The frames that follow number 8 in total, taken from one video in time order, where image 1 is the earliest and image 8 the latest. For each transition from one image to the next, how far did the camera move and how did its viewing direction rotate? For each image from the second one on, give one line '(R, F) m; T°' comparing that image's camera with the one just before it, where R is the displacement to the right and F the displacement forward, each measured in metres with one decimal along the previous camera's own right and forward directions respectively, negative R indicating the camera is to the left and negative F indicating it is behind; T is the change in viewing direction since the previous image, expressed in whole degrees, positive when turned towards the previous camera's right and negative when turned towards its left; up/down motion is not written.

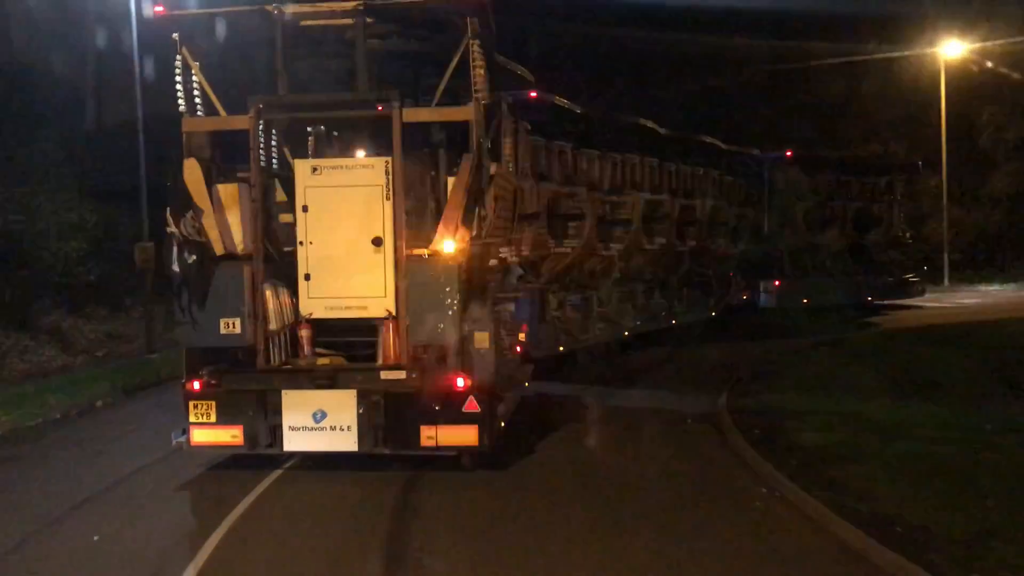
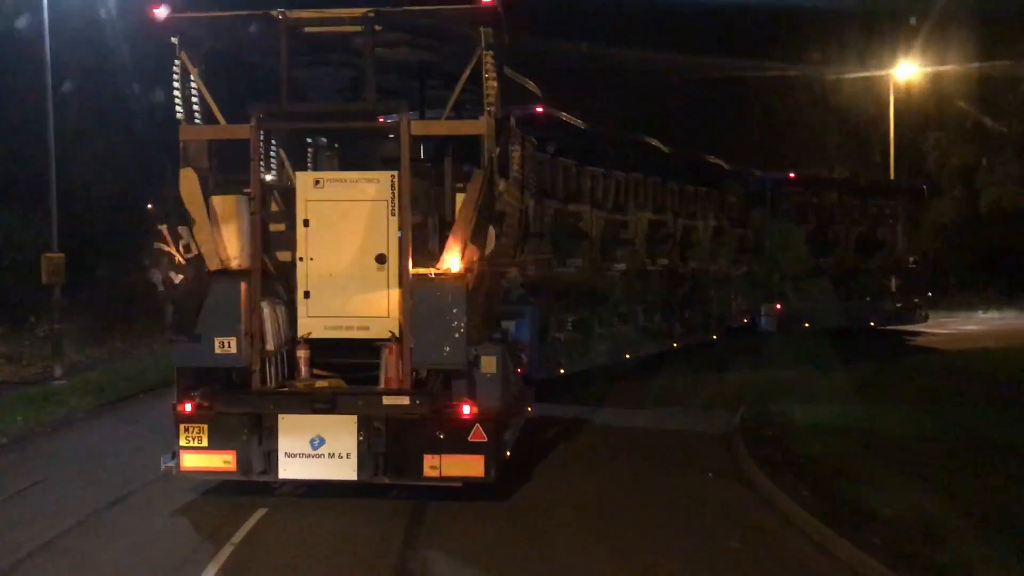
(+1.0, +0.7) m; -7°
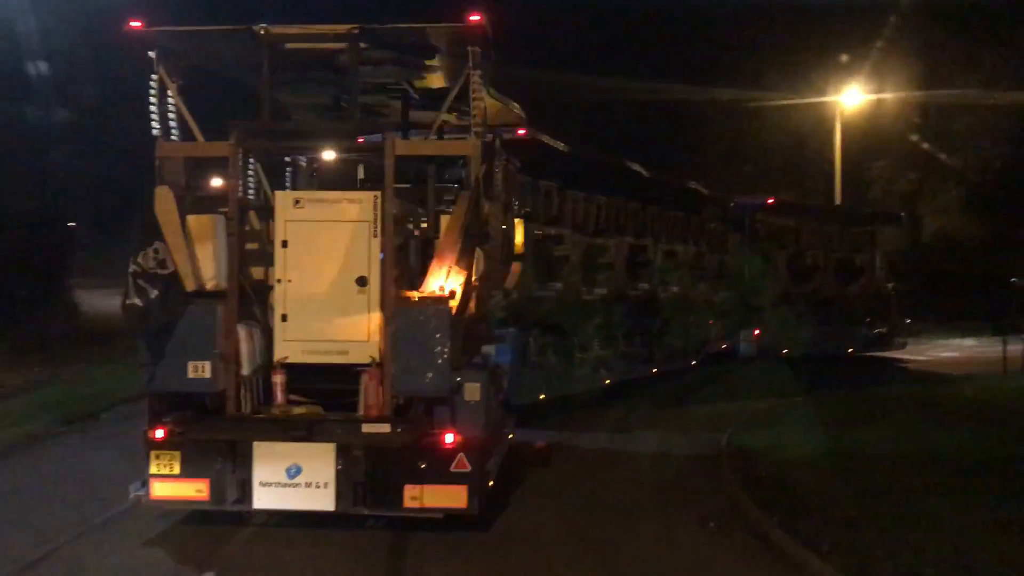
(-0.1, +0.2) m; +1°
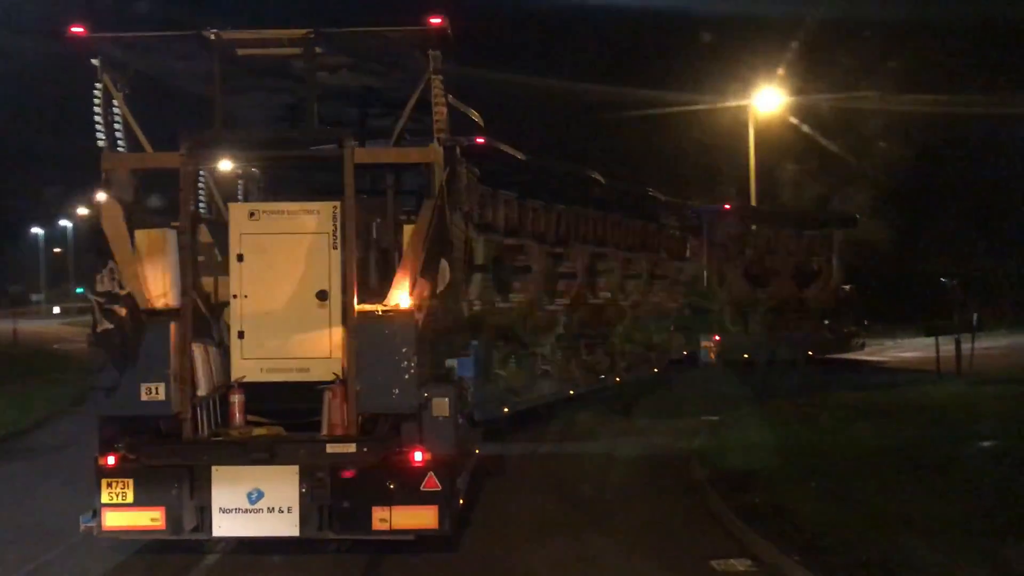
(-0.1, +0.3) m; +3°
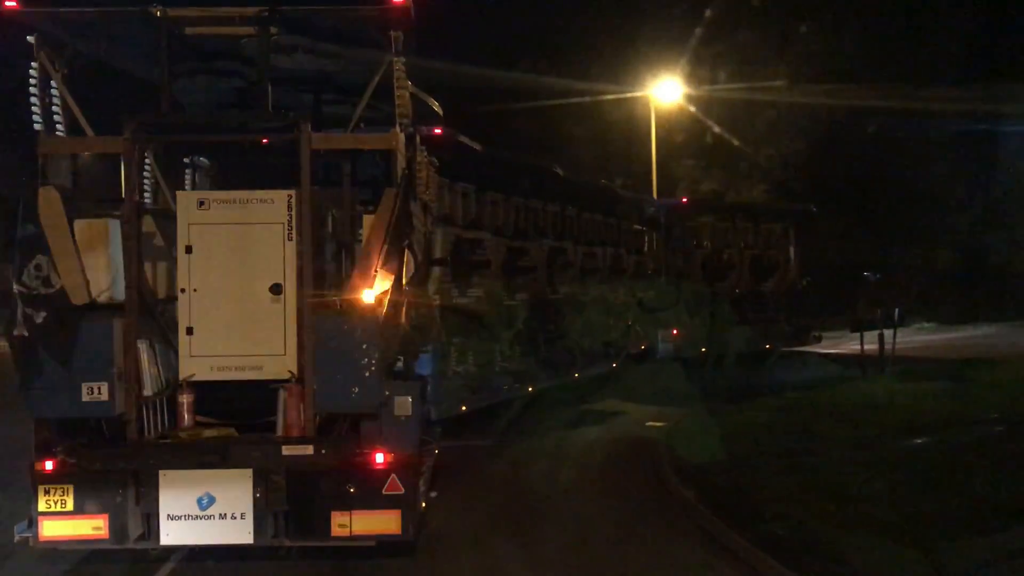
(-0.1, +0.4) m; +3°
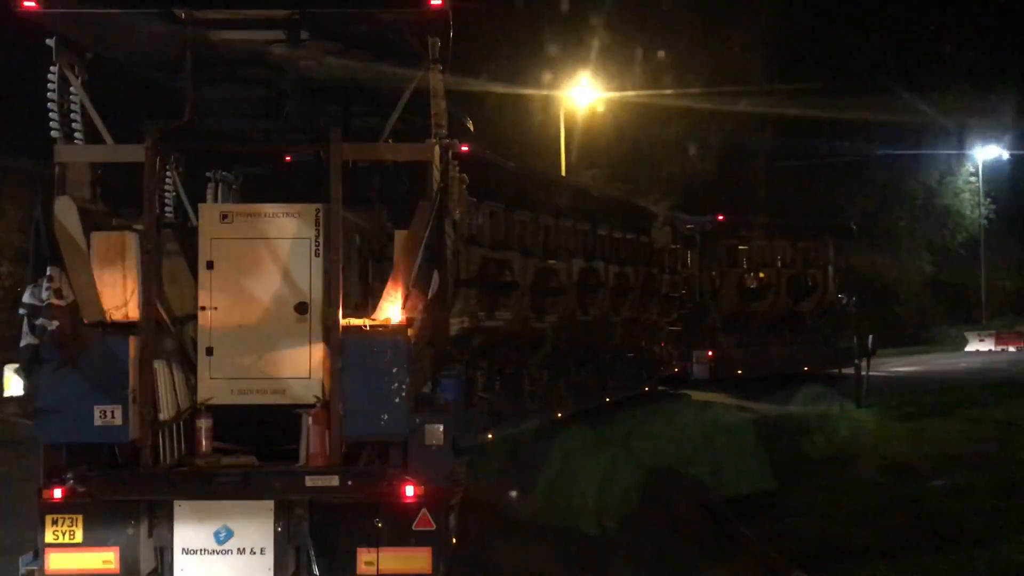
(-0.1, +0.5) m; -1°
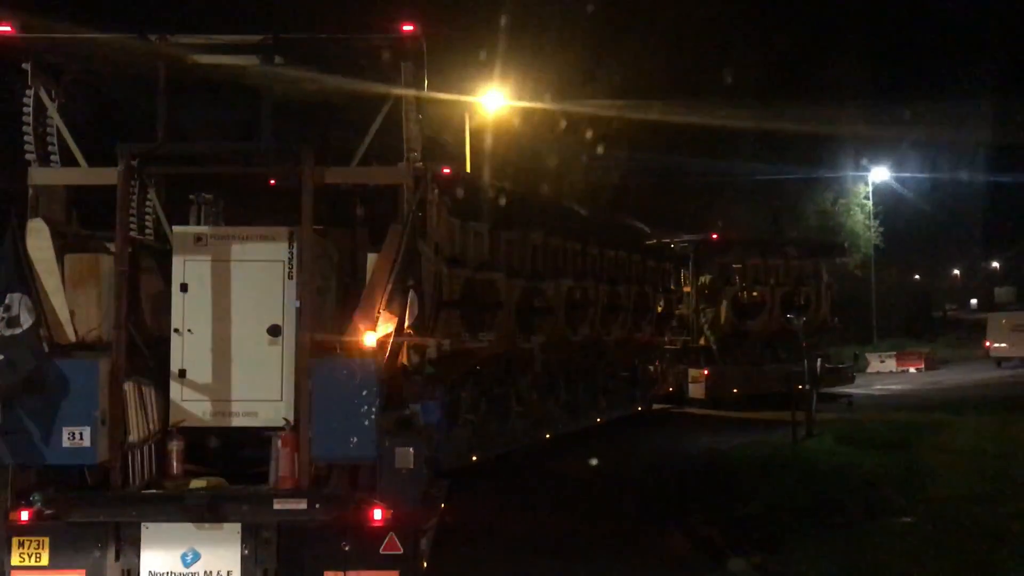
(+0.3, 0.0) m; 0°
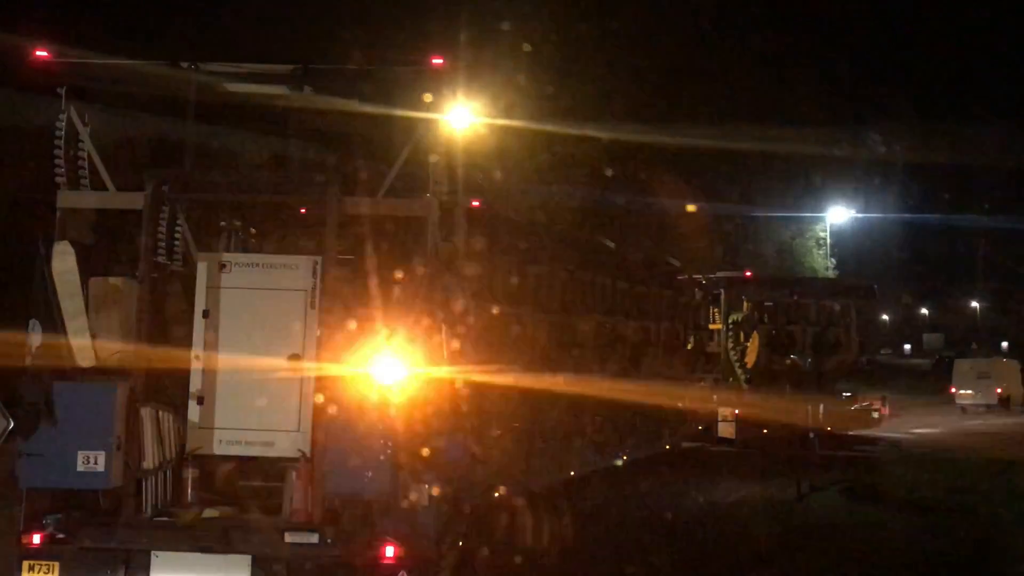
(+0.1, +0.1) m; -2°
